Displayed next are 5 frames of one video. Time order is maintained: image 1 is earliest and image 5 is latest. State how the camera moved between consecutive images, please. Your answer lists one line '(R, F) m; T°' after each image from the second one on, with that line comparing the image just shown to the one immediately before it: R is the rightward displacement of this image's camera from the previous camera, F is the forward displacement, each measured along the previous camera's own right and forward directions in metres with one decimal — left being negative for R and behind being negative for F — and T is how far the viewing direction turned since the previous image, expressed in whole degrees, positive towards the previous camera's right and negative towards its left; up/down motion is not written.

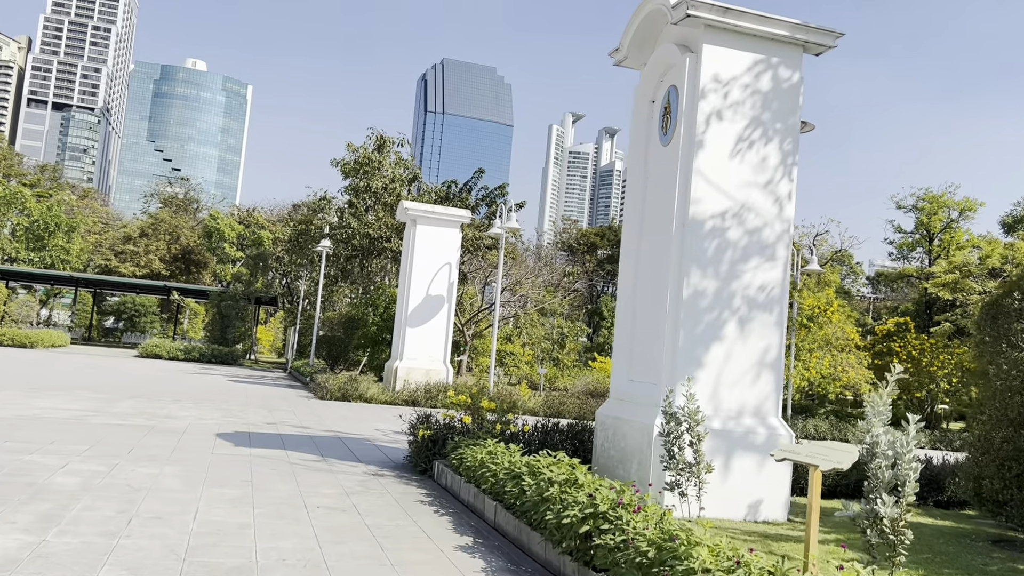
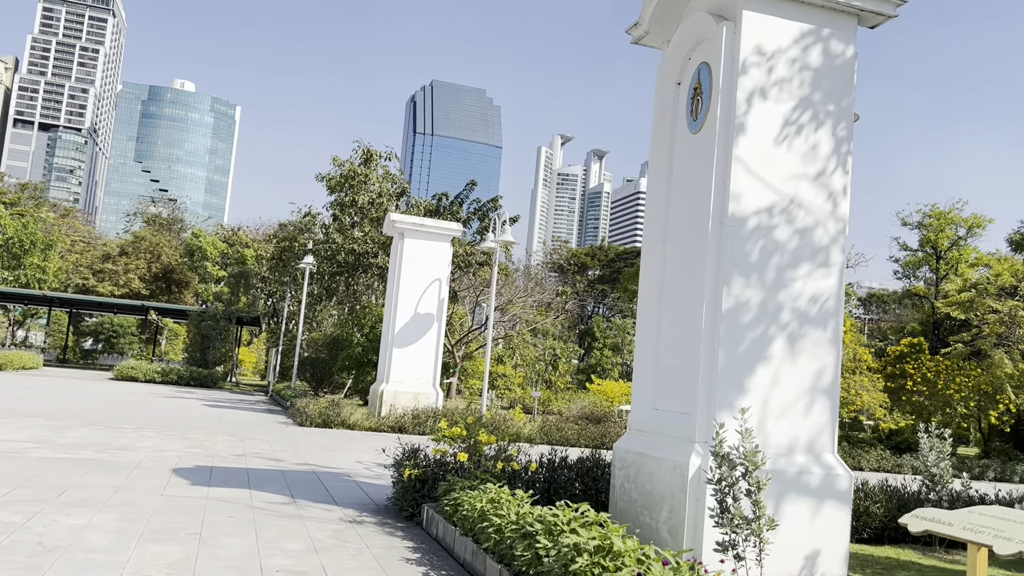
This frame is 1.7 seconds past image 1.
(-0.1, +1.1) m; +1°
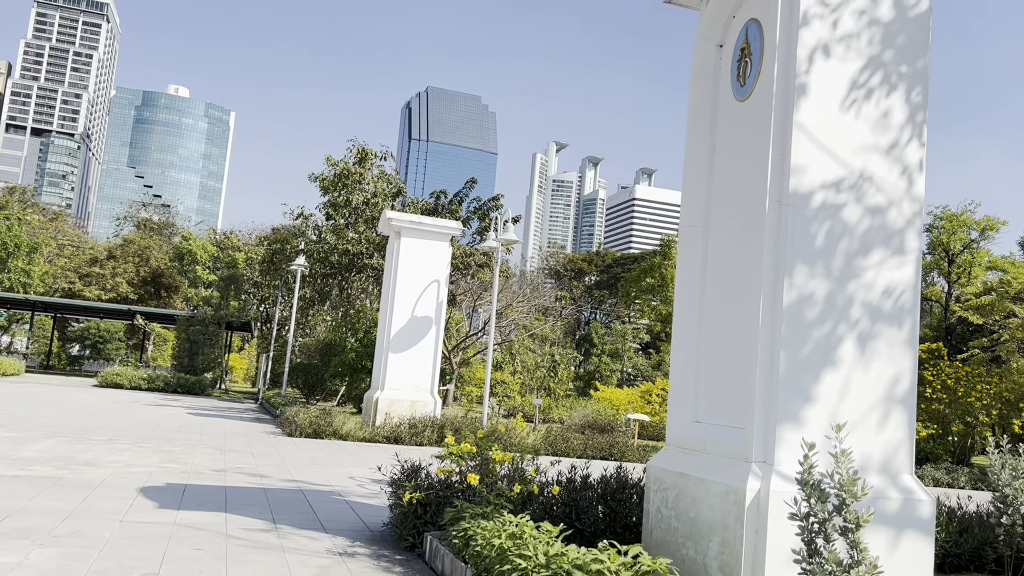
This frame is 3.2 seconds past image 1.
(-0.1, +0.9) m; 0°
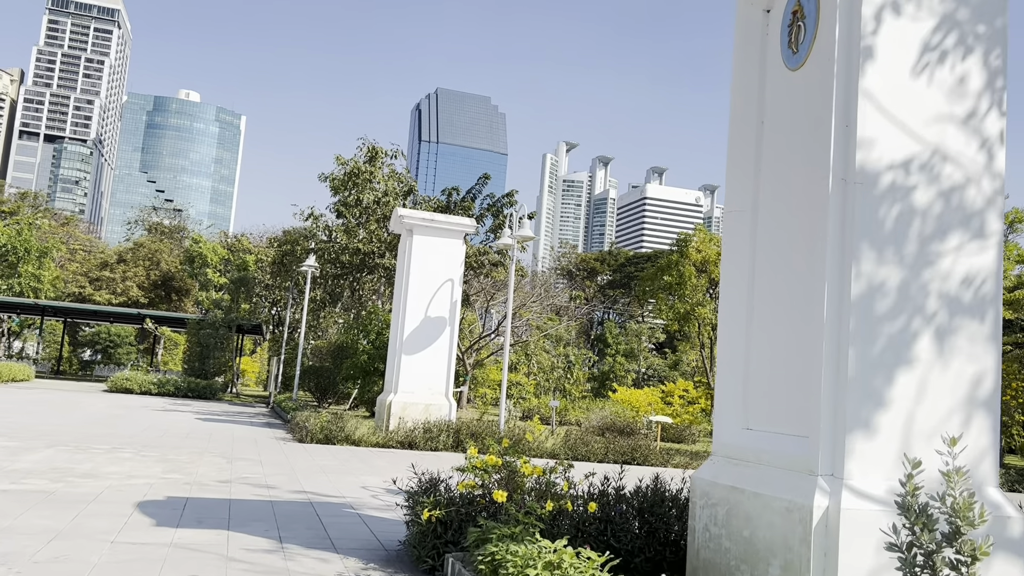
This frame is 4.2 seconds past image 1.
(-0.1, +0.5) m; -1°
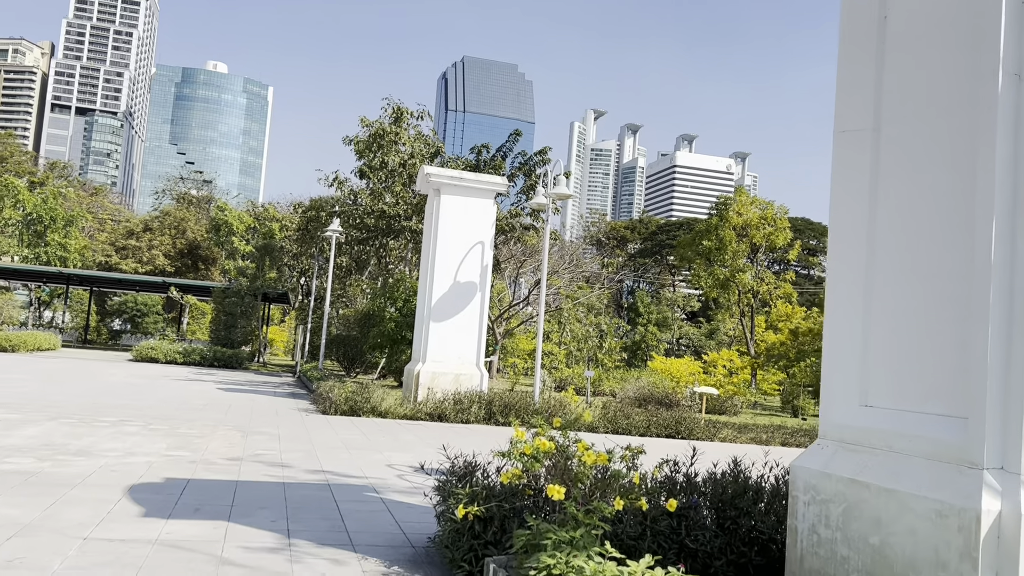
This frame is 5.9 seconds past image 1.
(-0.1, +1.0) m; -2°
